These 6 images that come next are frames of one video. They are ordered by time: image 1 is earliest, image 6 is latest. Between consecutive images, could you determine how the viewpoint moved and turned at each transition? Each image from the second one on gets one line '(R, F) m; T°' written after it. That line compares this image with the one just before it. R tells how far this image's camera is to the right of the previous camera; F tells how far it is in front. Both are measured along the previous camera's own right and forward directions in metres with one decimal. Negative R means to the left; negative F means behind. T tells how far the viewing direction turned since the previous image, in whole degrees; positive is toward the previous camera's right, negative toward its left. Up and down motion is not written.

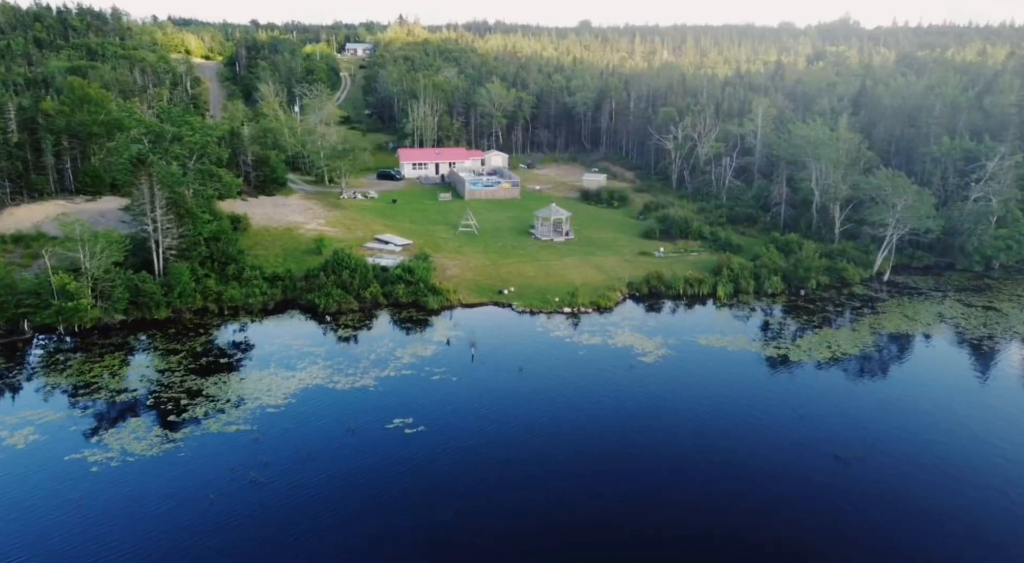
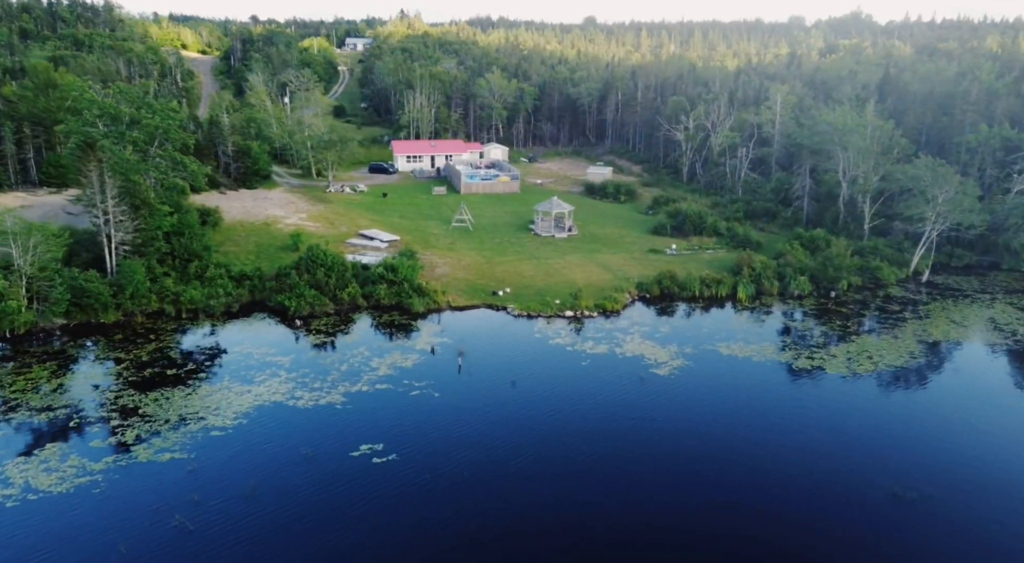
(+0.5, +4.5) m; 0°
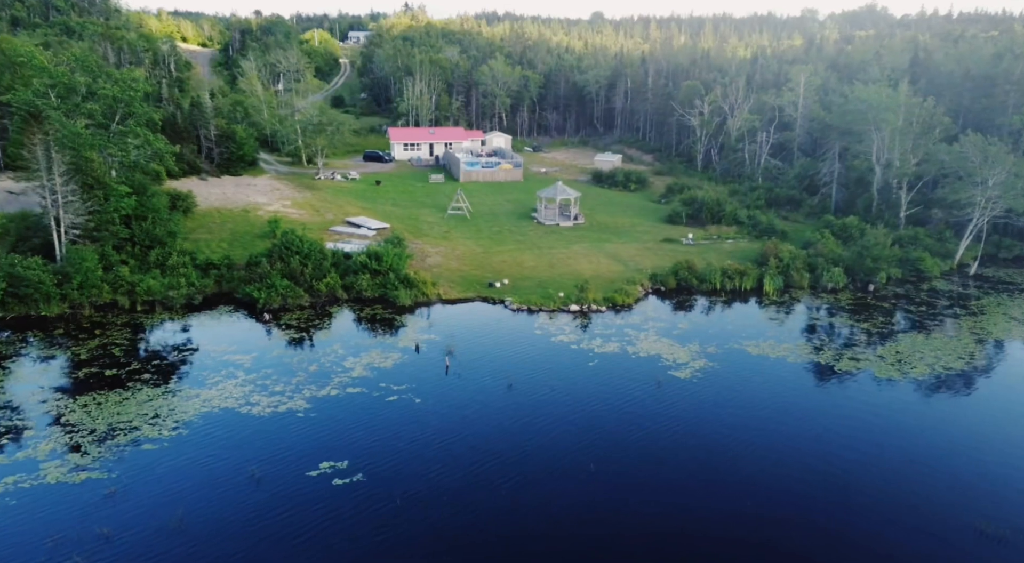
(+0.4, +4.1) m; -1°
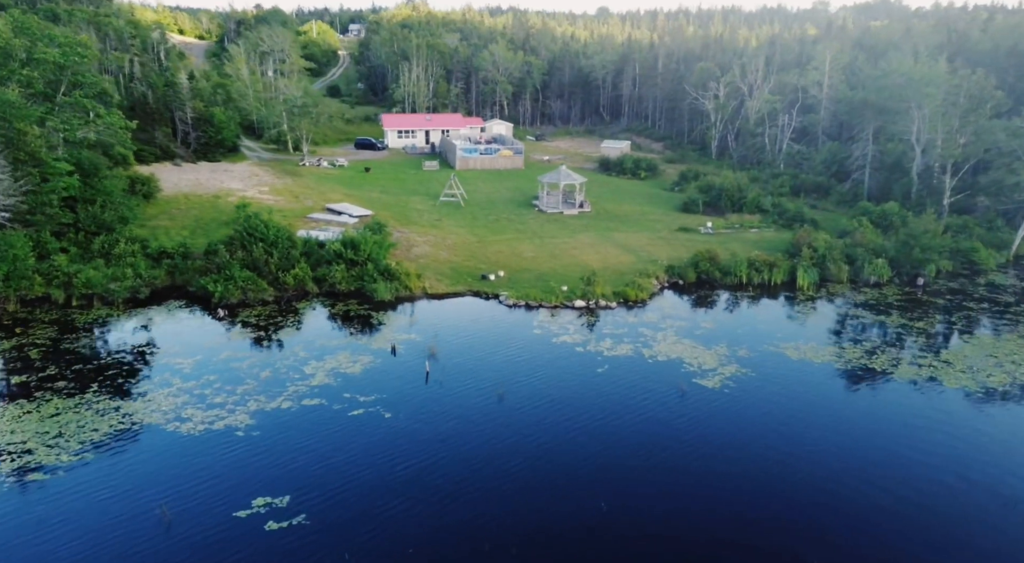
(+0.3, +4.3) m; 0°
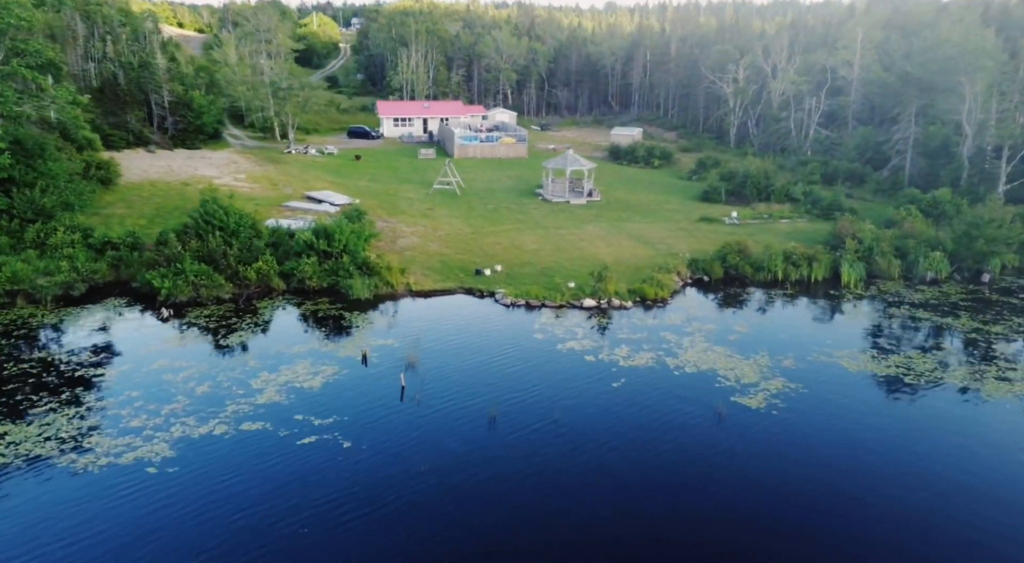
(+0.3, +4.0) m; -1°
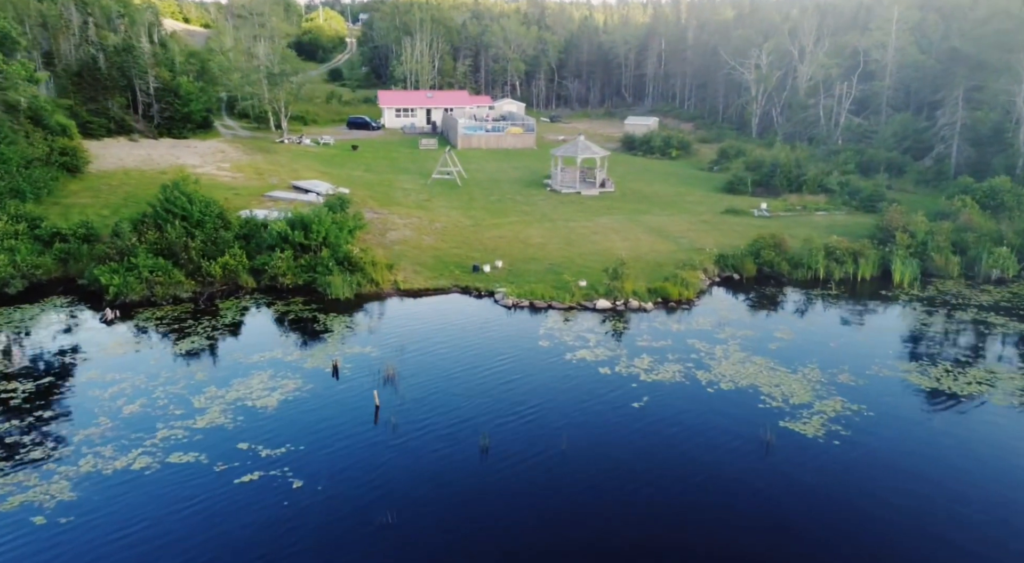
(+0.2, +3.2) m; -1°
